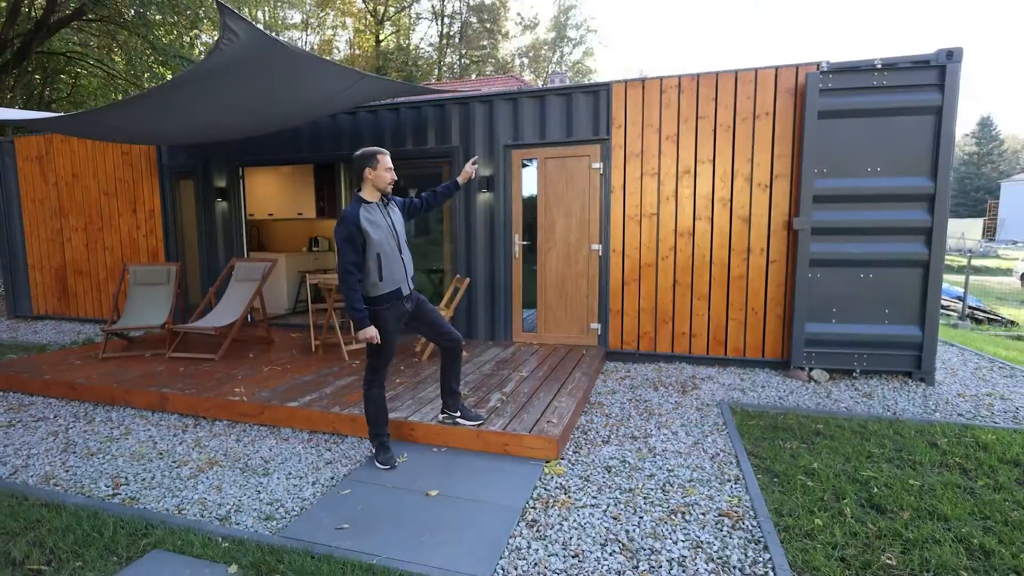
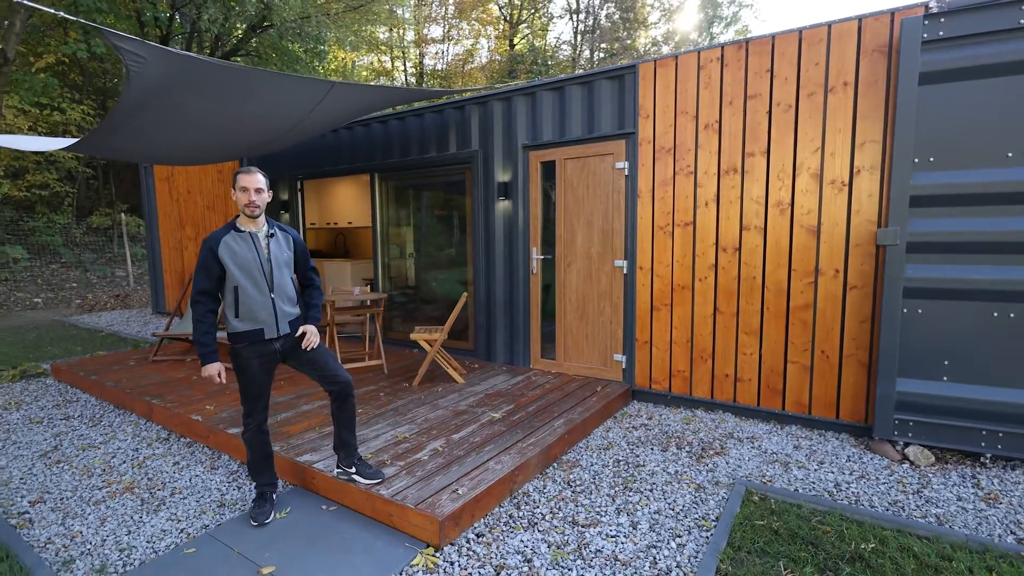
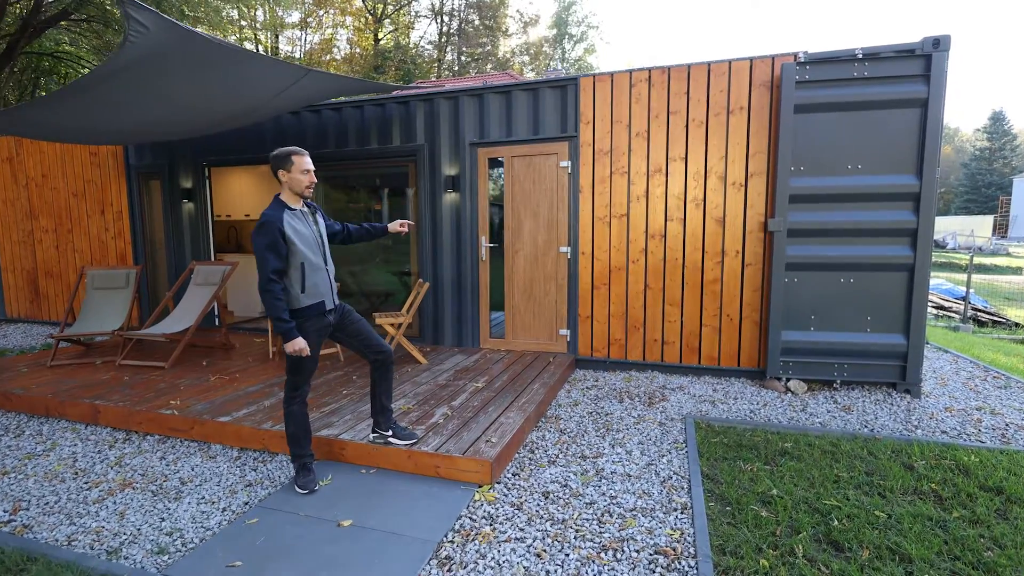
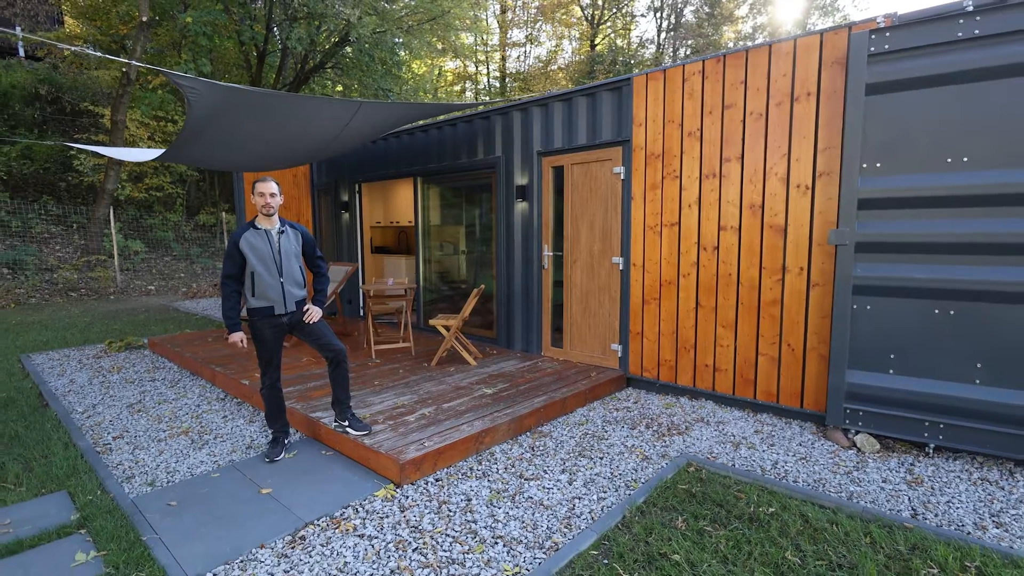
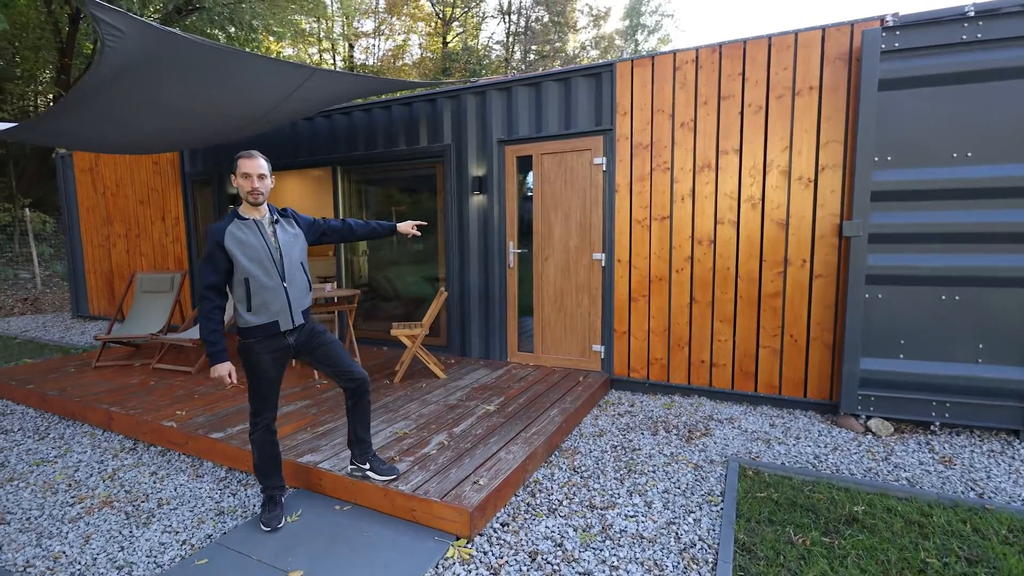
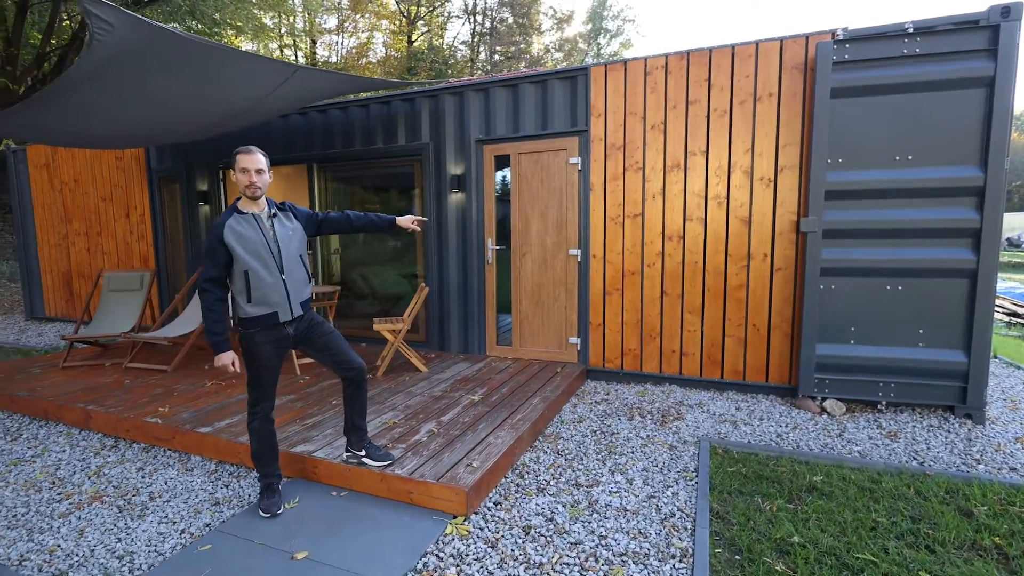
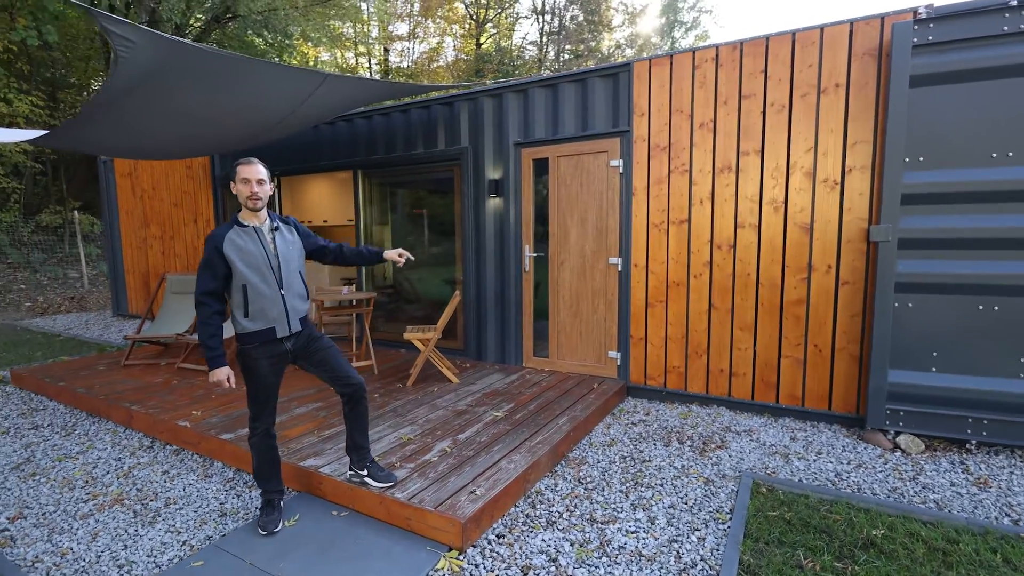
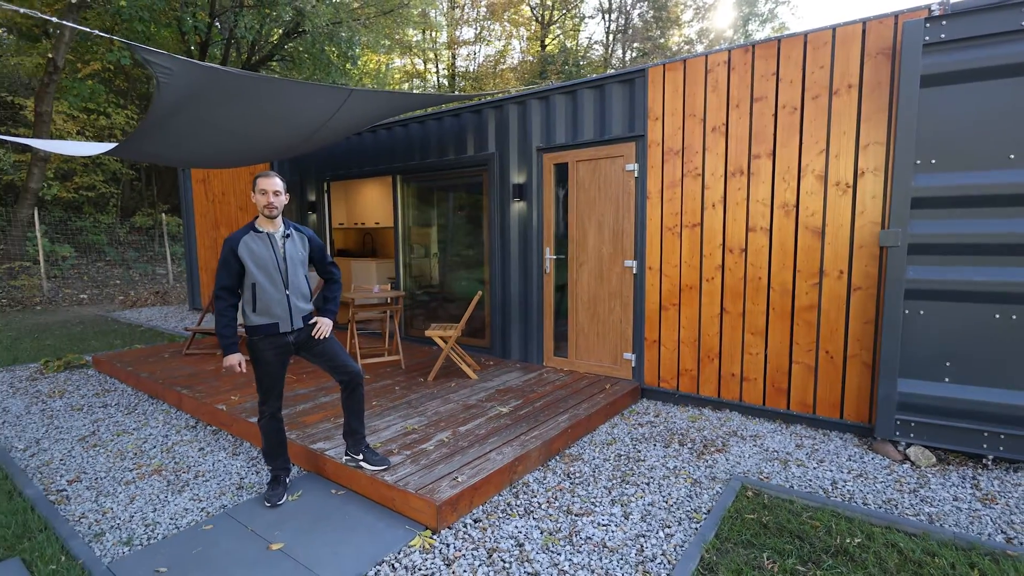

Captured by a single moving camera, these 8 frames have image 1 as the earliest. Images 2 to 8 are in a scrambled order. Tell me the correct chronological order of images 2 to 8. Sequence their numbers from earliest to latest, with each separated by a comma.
3, 6, 5, 7, 2, 8, 4
